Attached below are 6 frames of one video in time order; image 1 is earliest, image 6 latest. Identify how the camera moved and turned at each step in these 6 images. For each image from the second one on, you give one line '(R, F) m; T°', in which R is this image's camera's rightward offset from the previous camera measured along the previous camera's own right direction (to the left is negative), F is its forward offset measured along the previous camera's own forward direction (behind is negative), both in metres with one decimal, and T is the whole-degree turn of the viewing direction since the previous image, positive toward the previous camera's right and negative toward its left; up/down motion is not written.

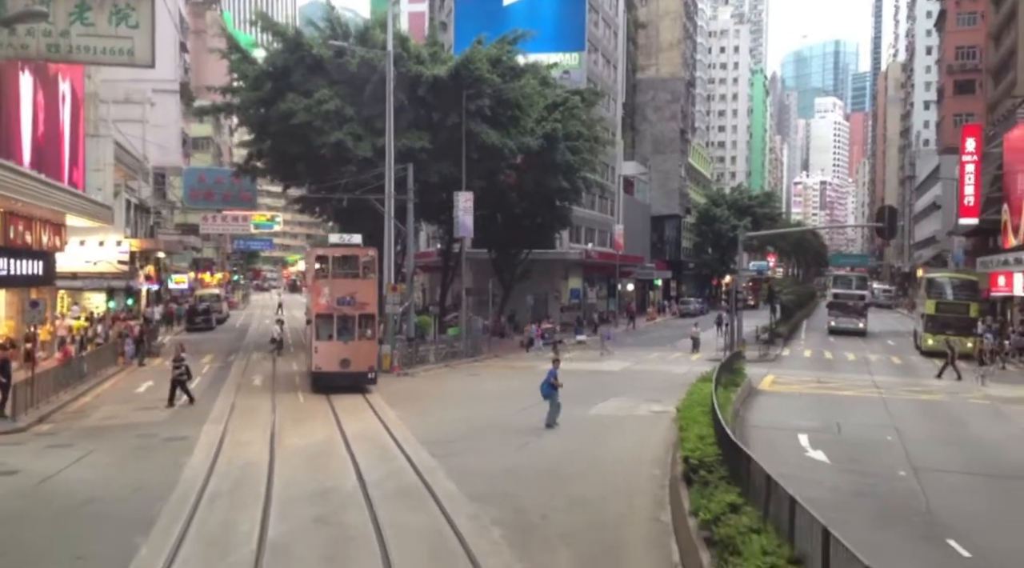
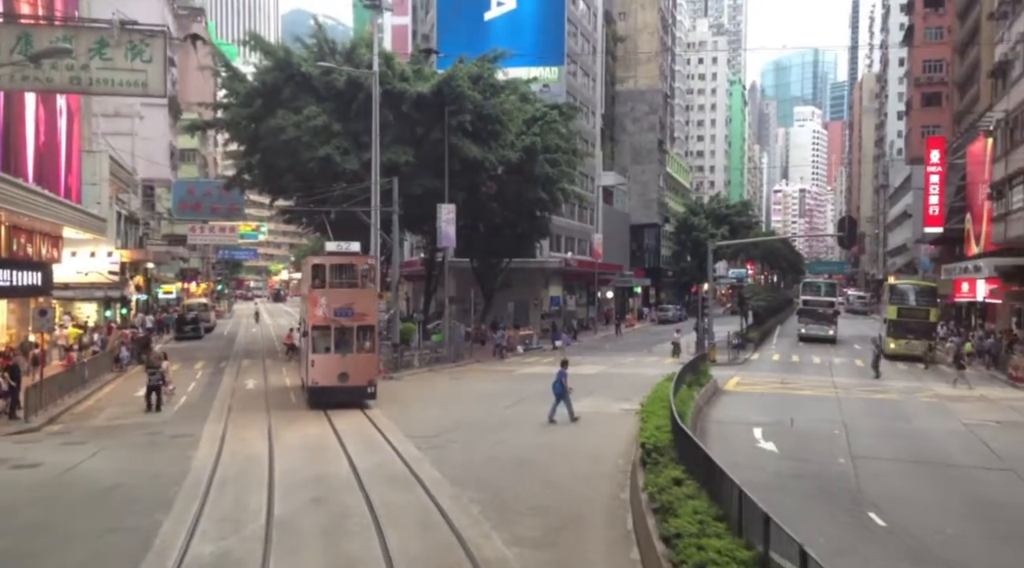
(+0.1, -1.8) m; +1°
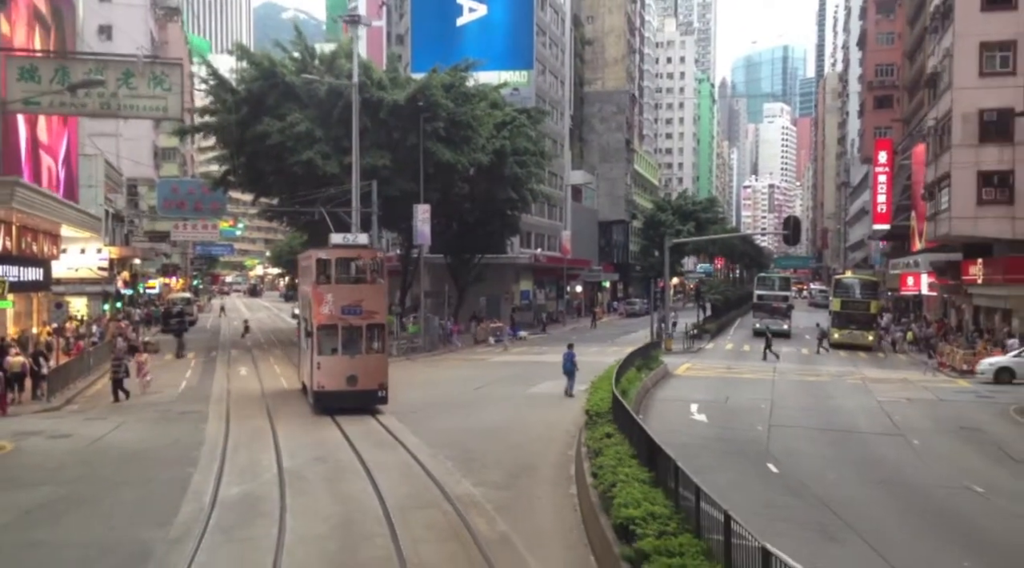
(+0.1, -3.2) m; +2°
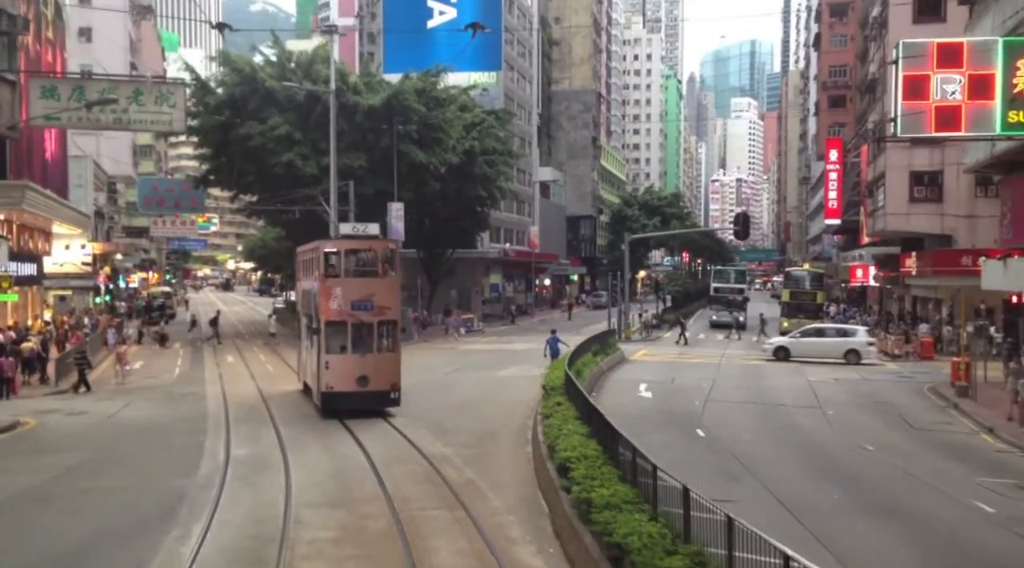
(+0.1, -2.9) m; +2°
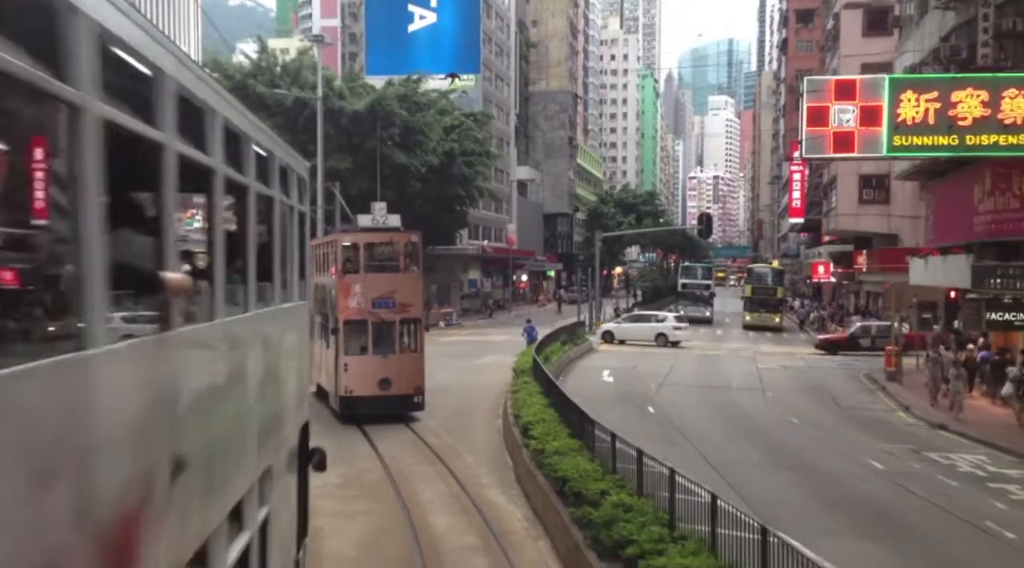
(+0.1, -2.8) m; +1°
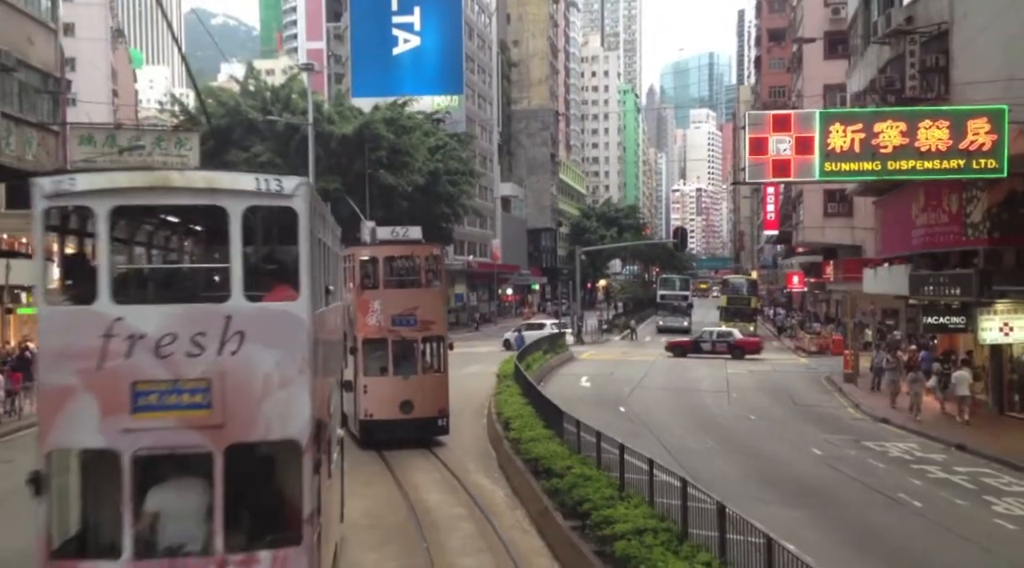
(+0.1, -2.3) m; +1°
